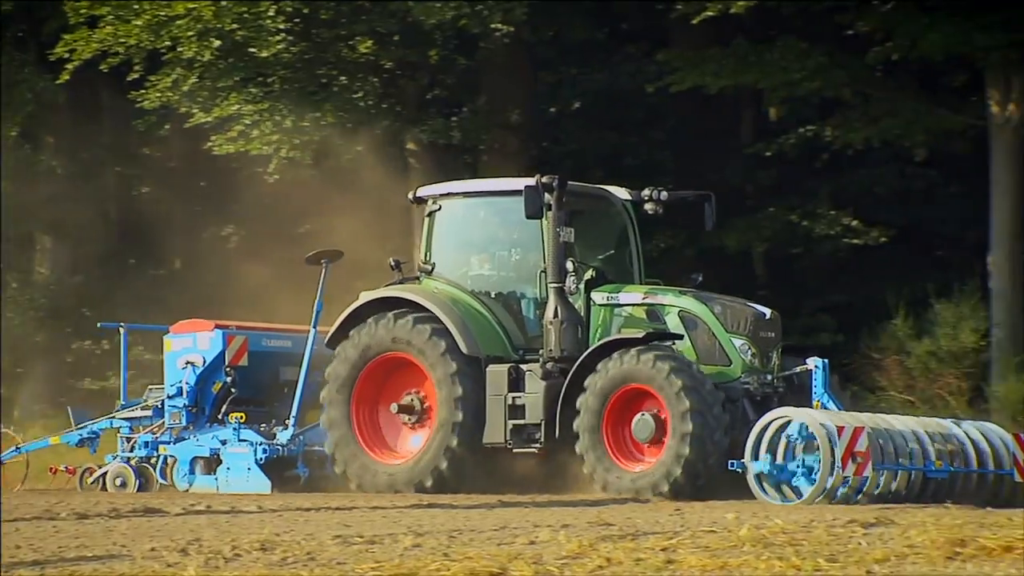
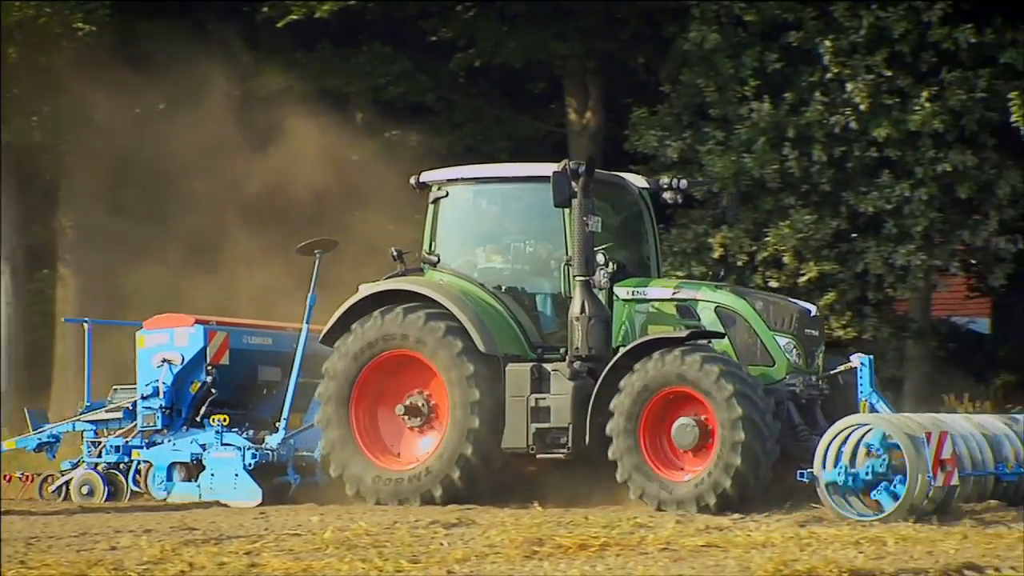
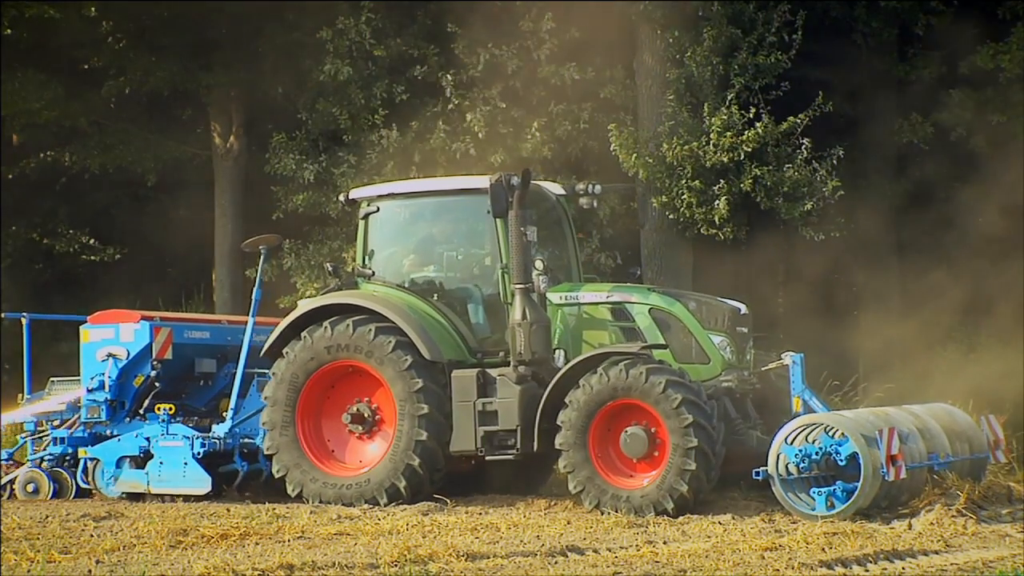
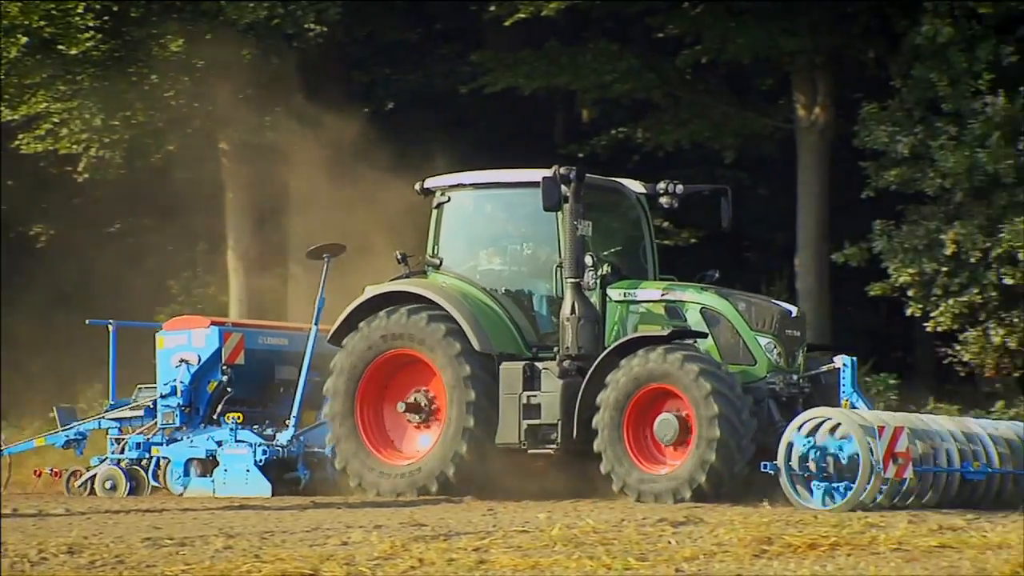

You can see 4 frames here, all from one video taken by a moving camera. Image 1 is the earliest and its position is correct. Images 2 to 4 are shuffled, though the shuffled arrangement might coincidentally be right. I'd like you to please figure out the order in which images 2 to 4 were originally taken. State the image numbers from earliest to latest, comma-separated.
4, 2, 3
